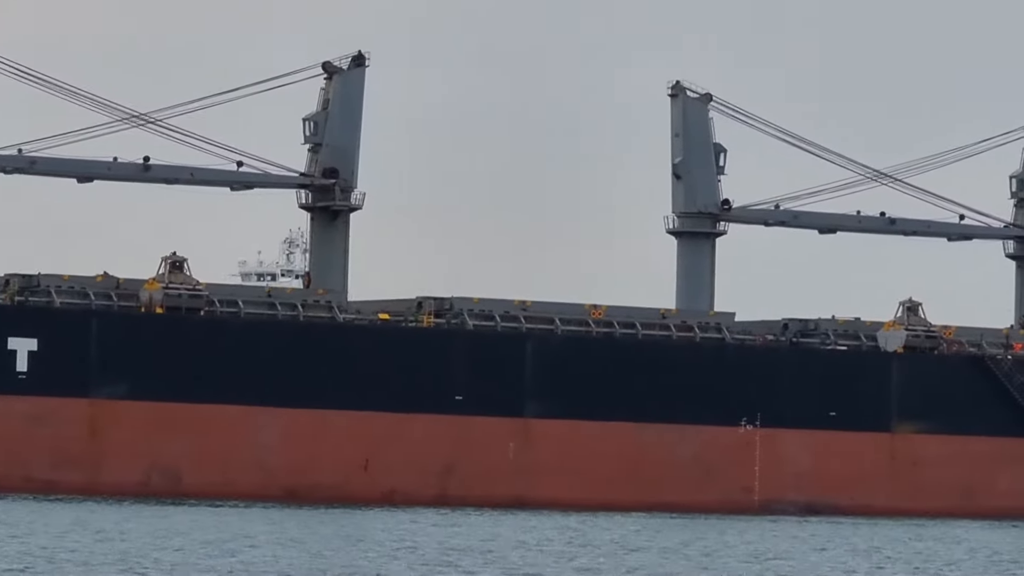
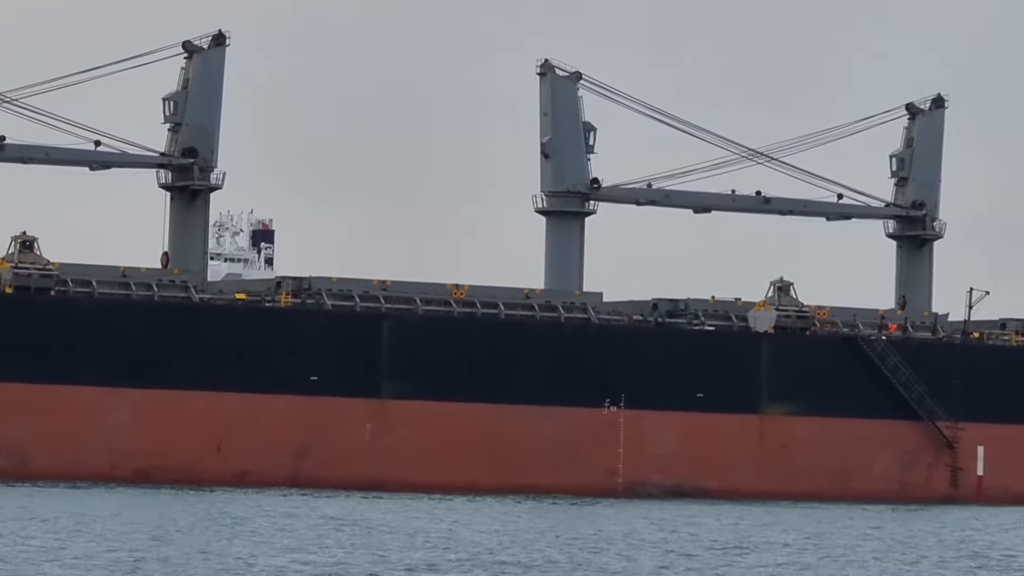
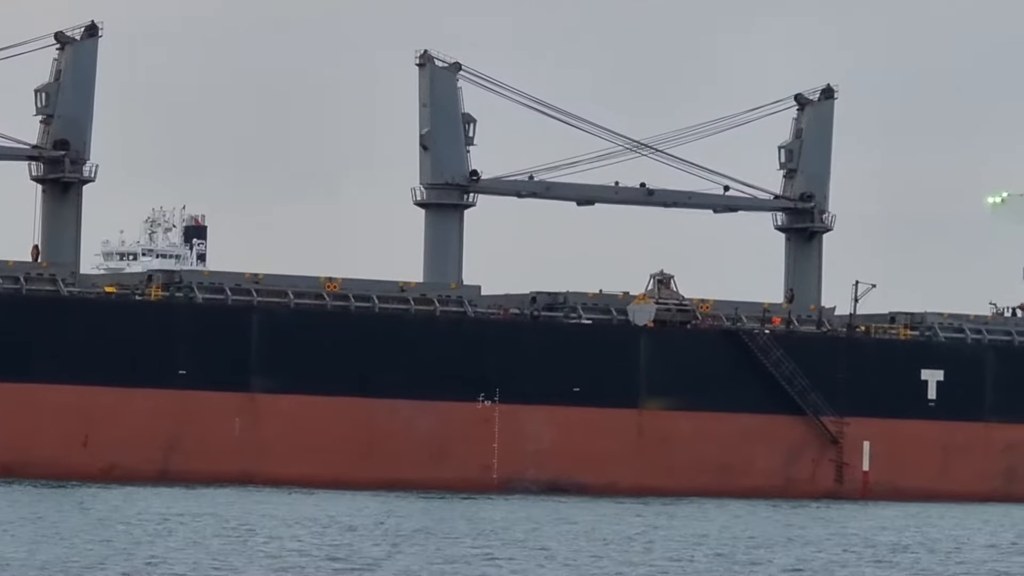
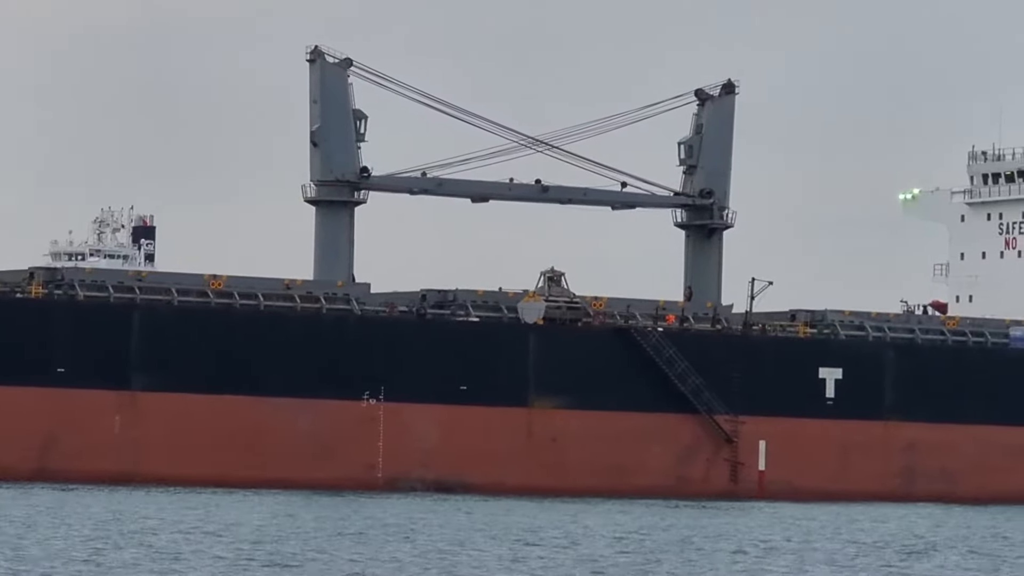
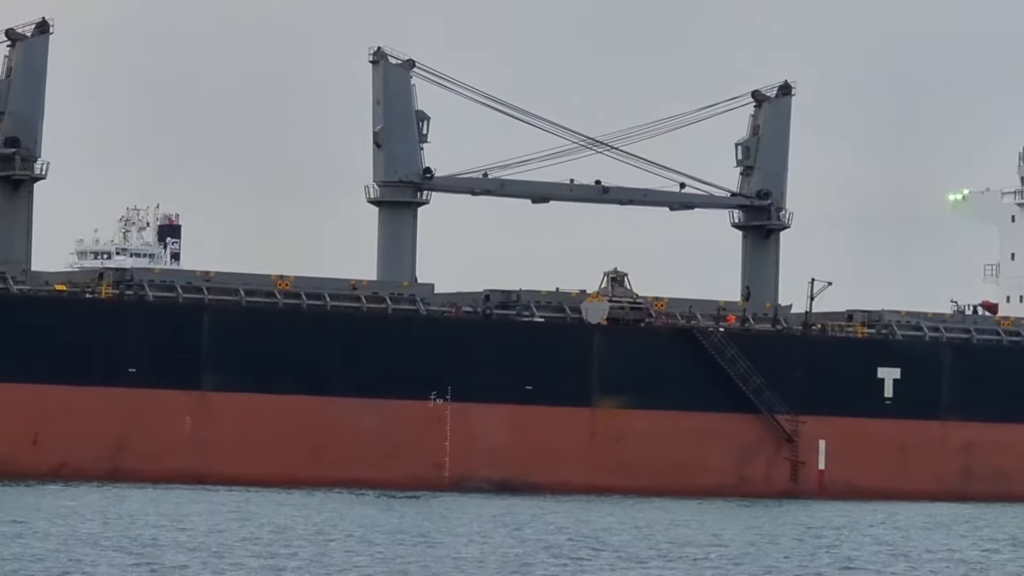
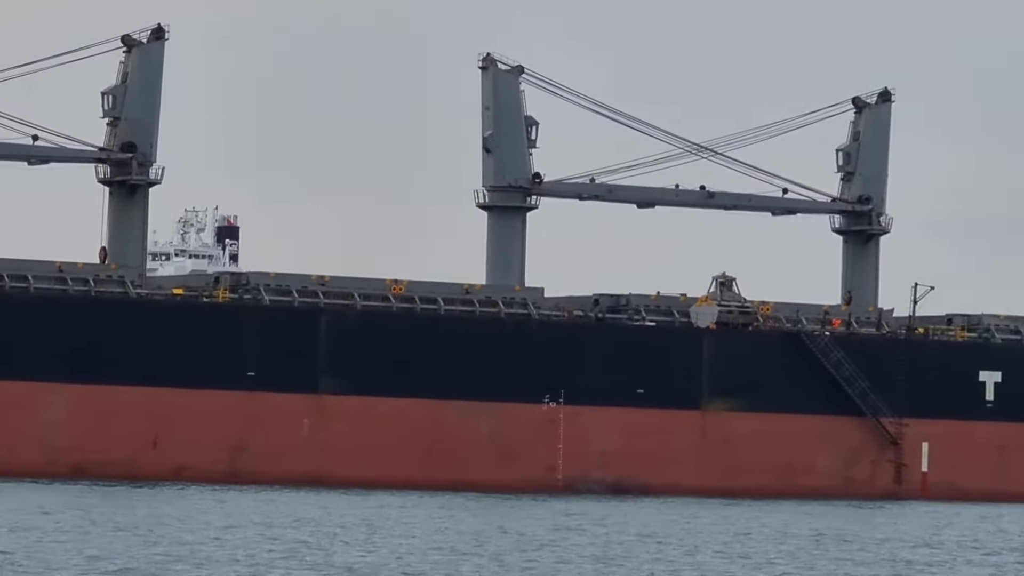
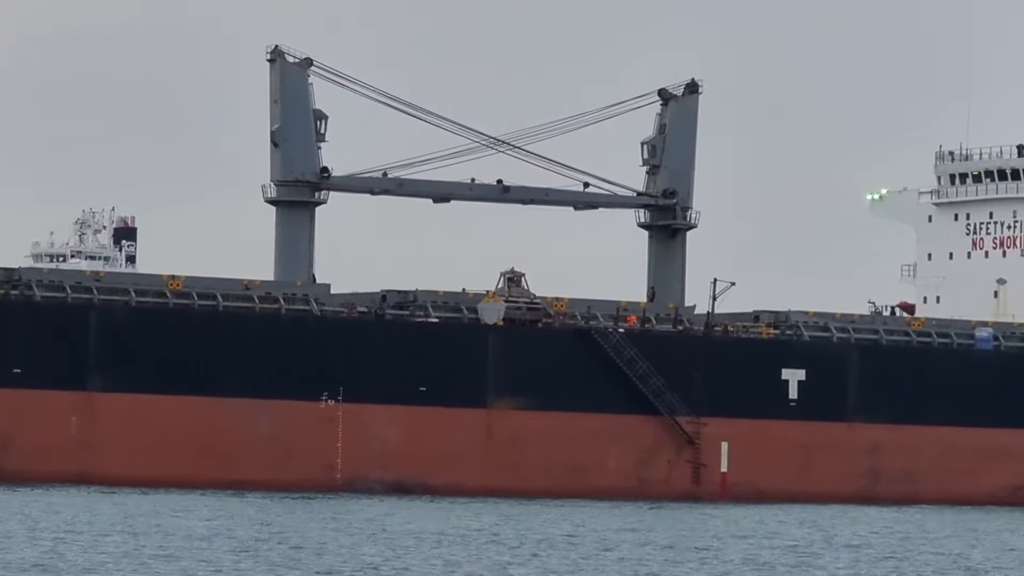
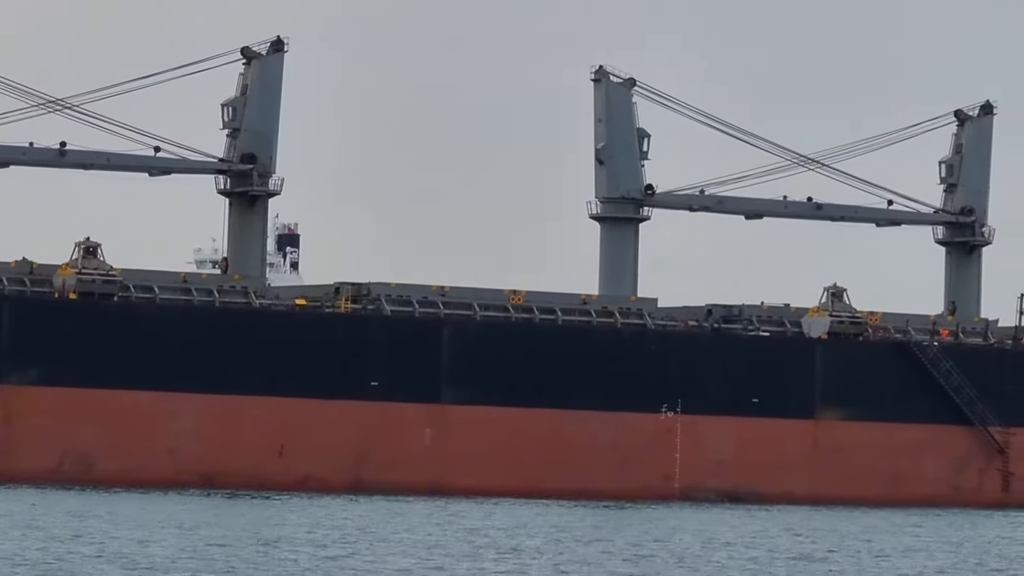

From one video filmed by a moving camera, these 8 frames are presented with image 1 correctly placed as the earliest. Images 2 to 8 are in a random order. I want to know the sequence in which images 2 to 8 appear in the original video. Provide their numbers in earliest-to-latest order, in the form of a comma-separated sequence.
8, 2, 6, 3, 5, 4, 7
